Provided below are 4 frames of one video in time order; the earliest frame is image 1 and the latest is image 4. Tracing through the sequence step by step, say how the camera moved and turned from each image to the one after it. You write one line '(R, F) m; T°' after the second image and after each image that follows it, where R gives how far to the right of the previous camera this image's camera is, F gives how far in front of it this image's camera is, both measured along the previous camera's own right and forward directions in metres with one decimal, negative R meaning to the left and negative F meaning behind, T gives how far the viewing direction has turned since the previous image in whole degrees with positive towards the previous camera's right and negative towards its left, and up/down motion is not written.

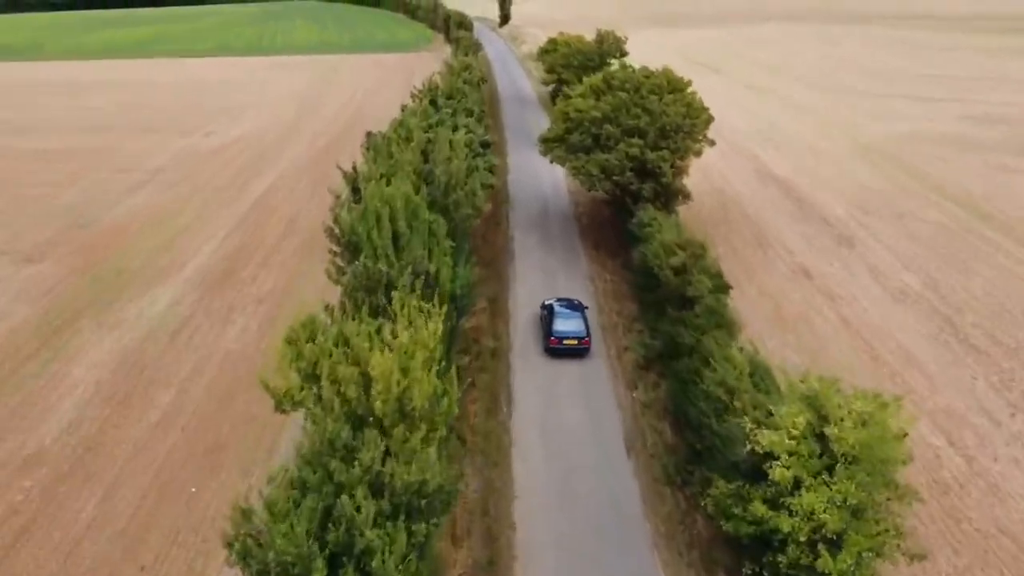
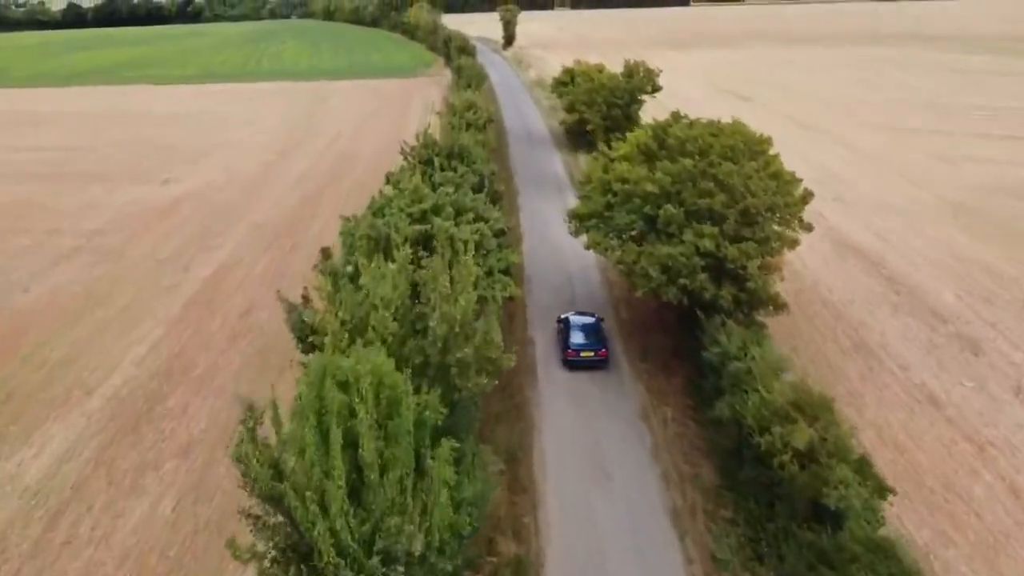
(-0.5, +7.5) m; 0°
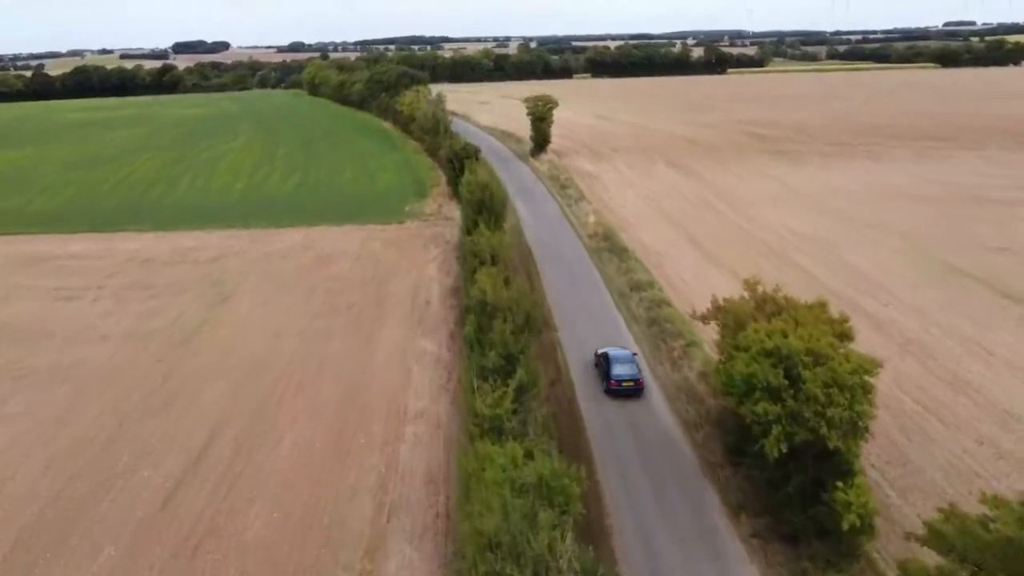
(-2.2, +28.8) m; 0°
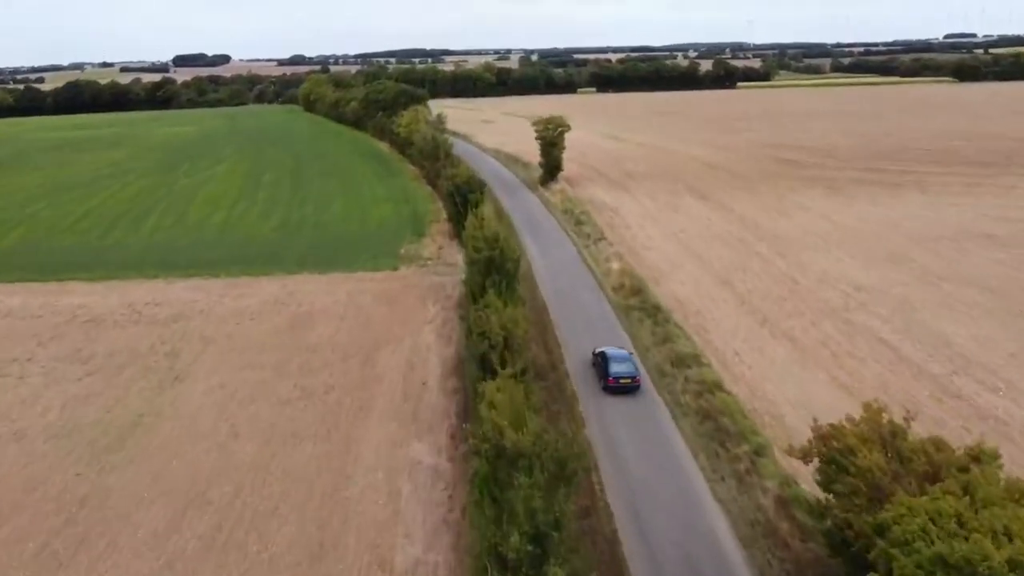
(-0.5, +6.2) m; 0°
